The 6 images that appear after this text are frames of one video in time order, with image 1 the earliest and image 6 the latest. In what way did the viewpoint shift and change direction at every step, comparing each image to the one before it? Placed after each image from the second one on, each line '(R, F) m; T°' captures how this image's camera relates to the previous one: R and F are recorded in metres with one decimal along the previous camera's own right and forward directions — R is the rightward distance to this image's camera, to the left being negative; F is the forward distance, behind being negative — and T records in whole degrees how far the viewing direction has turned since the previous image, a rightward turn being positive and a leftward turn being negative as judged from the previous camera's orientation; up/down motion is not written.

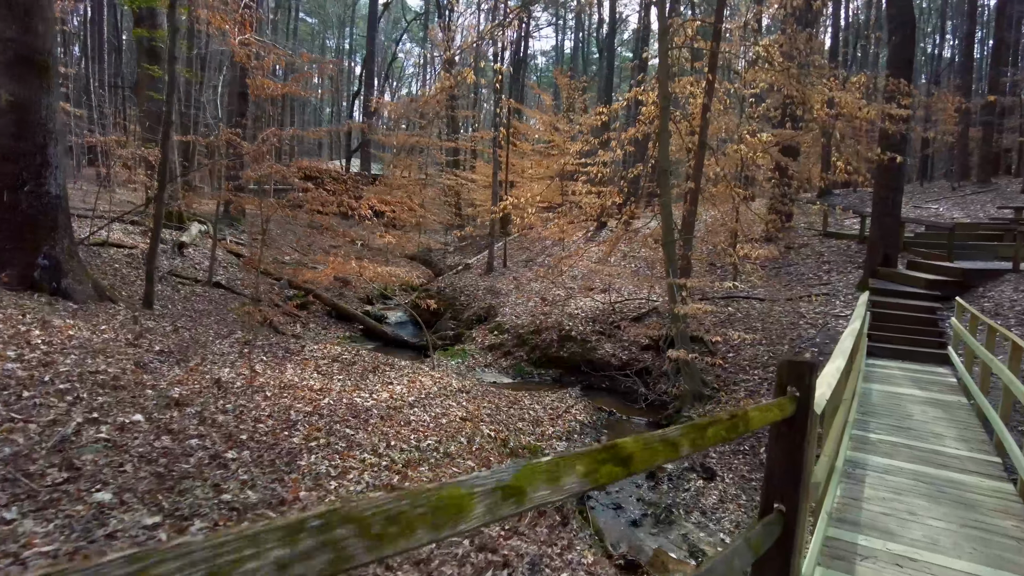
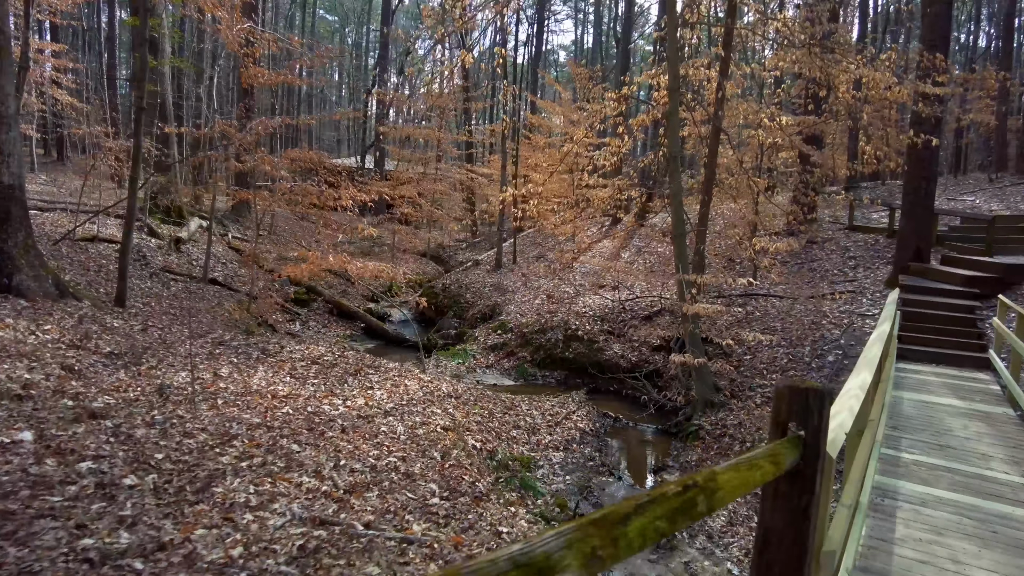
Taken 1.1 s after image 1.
(+0.4, +0.7) m; -2°
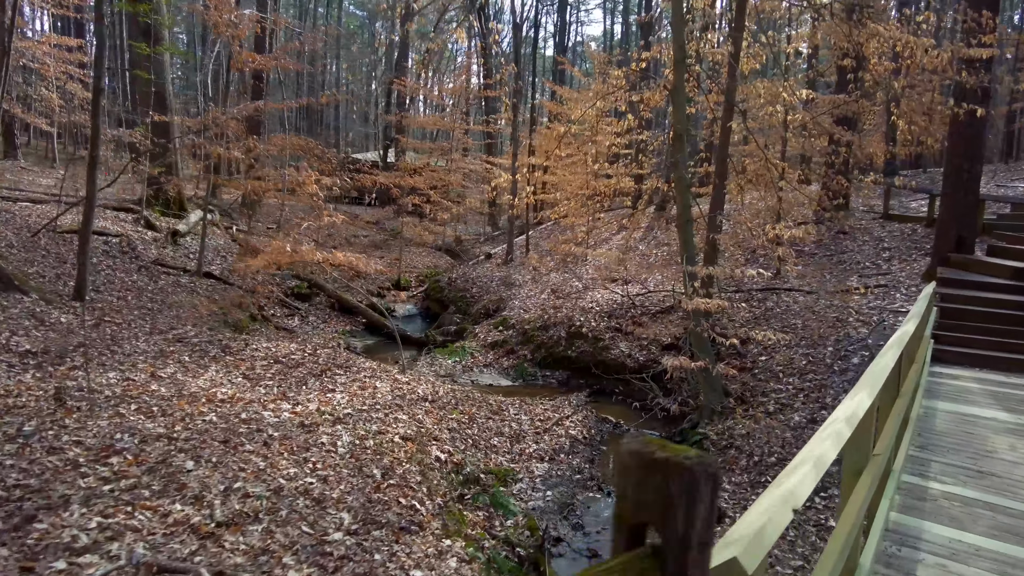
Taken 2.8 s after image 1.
(+0.6, +0.8) m; -3°
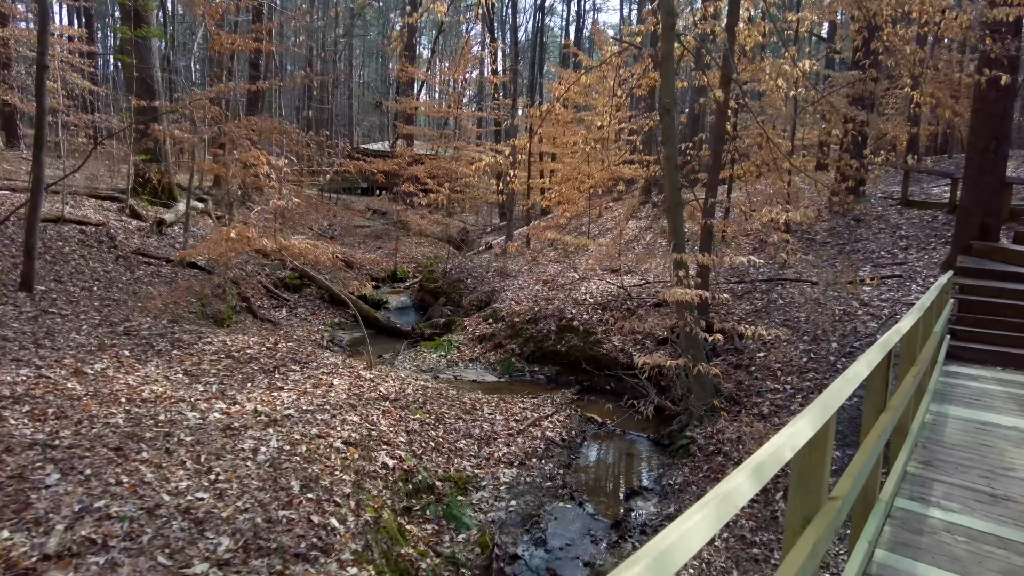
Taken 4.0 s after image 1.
(+0.5, +0.6) m; -2°
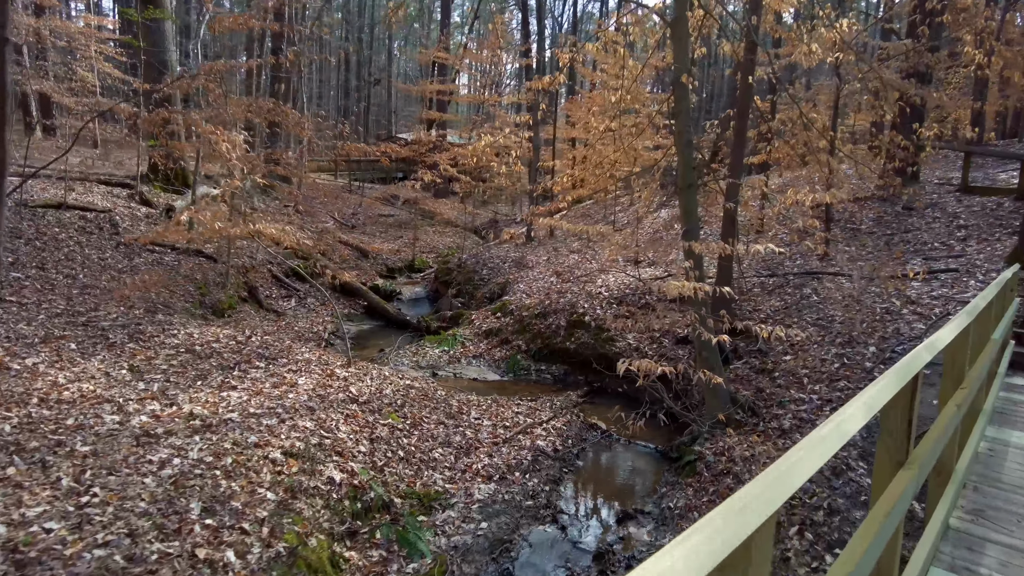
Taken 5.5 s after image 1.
(+0.6, +0.8) m; -4°
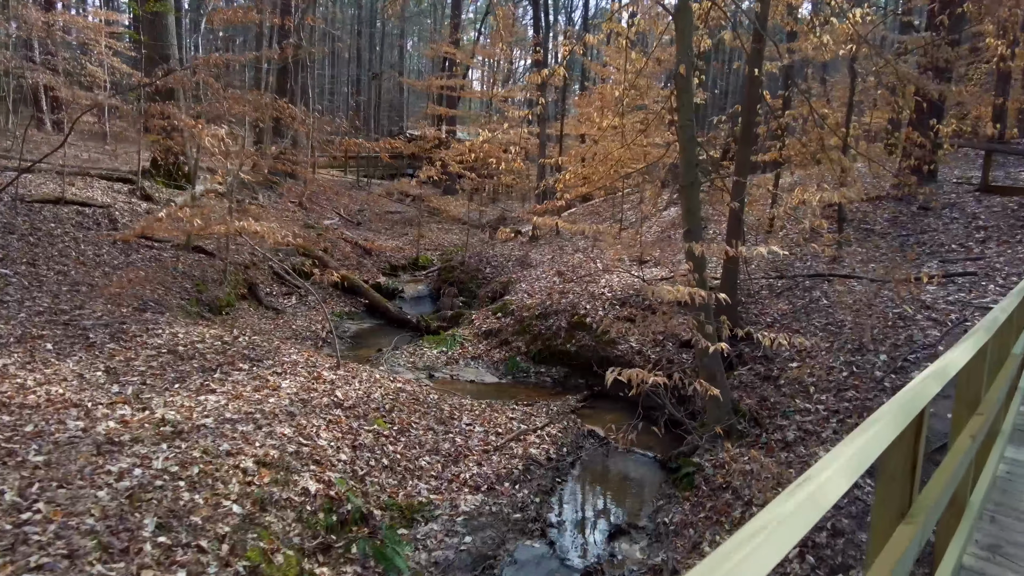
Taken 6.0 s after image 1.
(+0.2, +0.3) m; -1°
